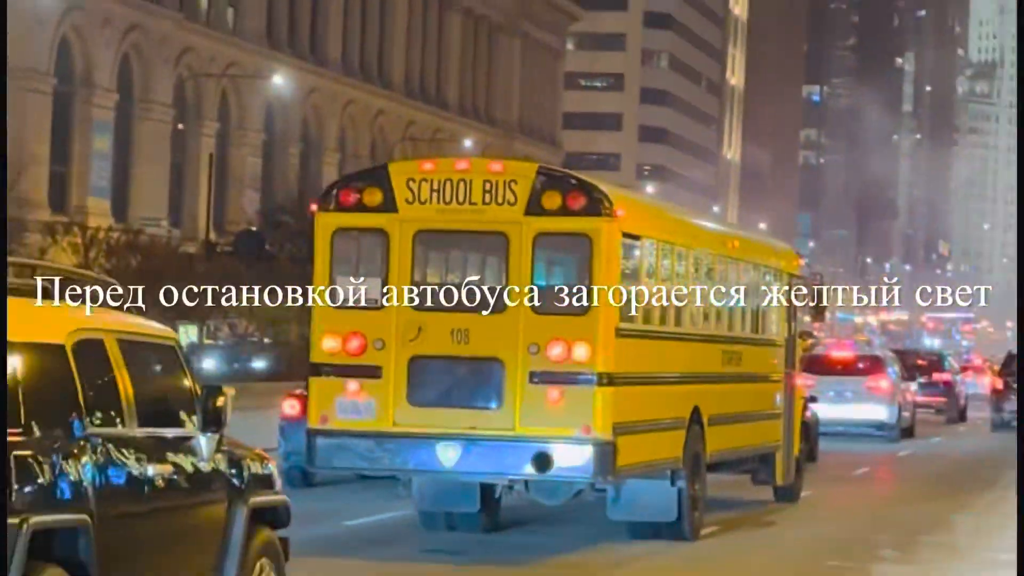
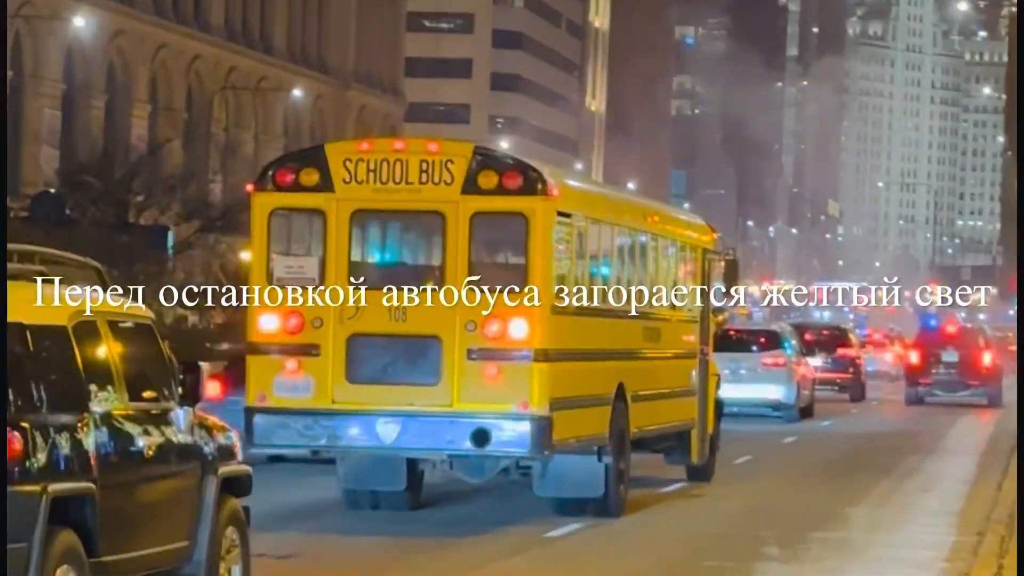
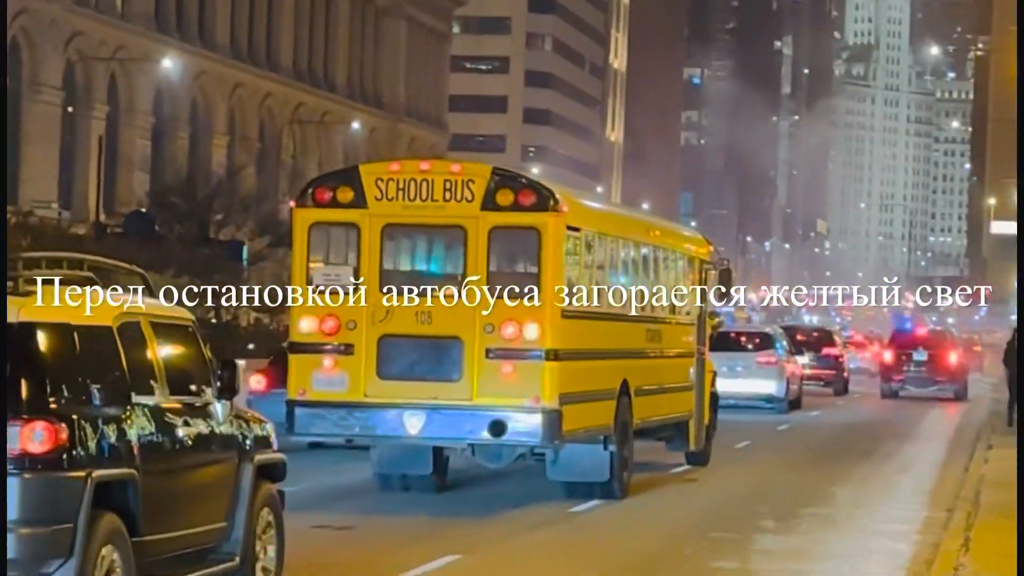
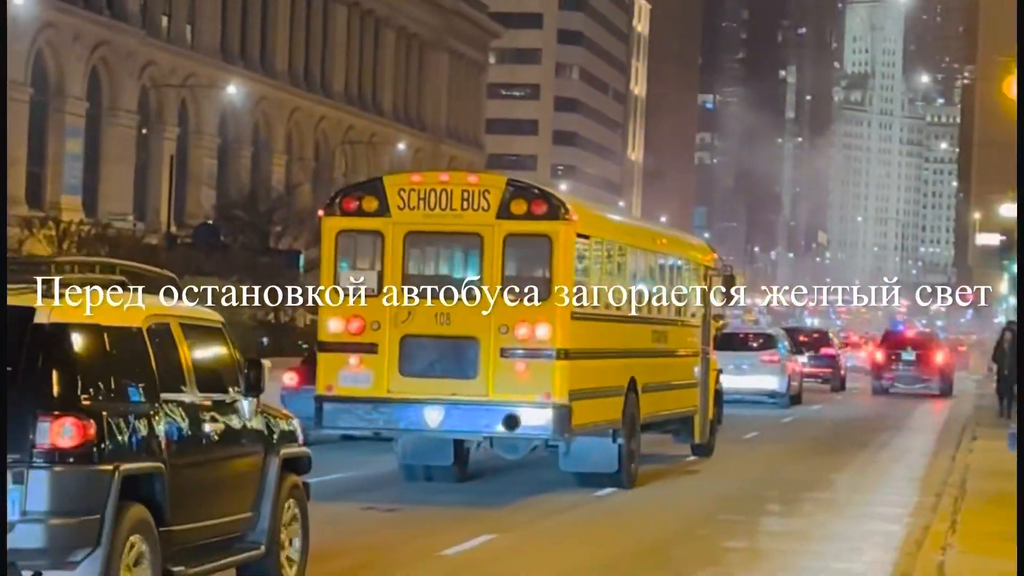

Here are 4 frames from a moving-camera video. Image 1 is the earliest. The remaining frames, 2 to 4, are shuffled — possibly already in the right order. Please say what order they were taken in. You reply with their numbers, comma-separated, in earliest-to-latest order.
4, 3, 2
